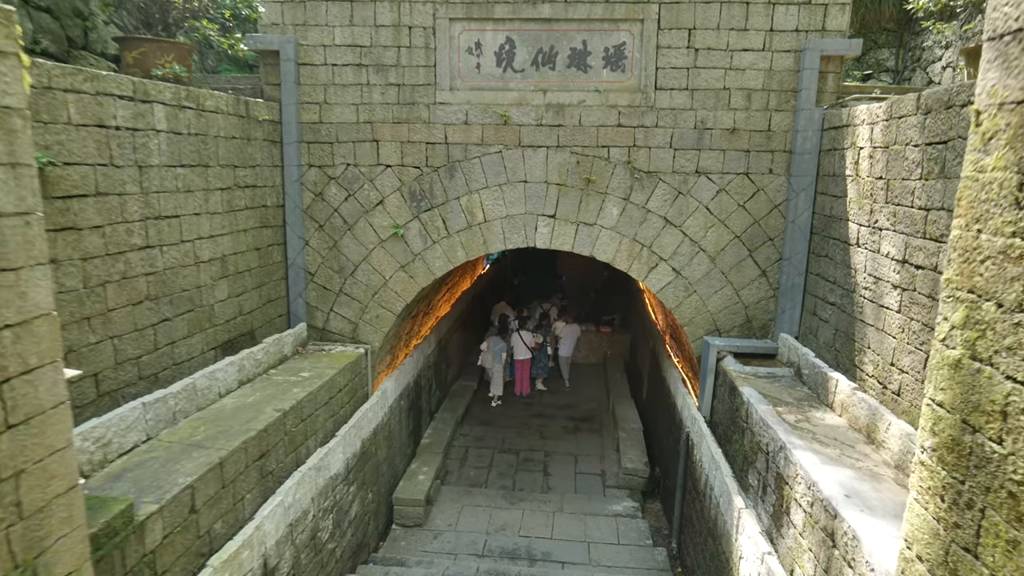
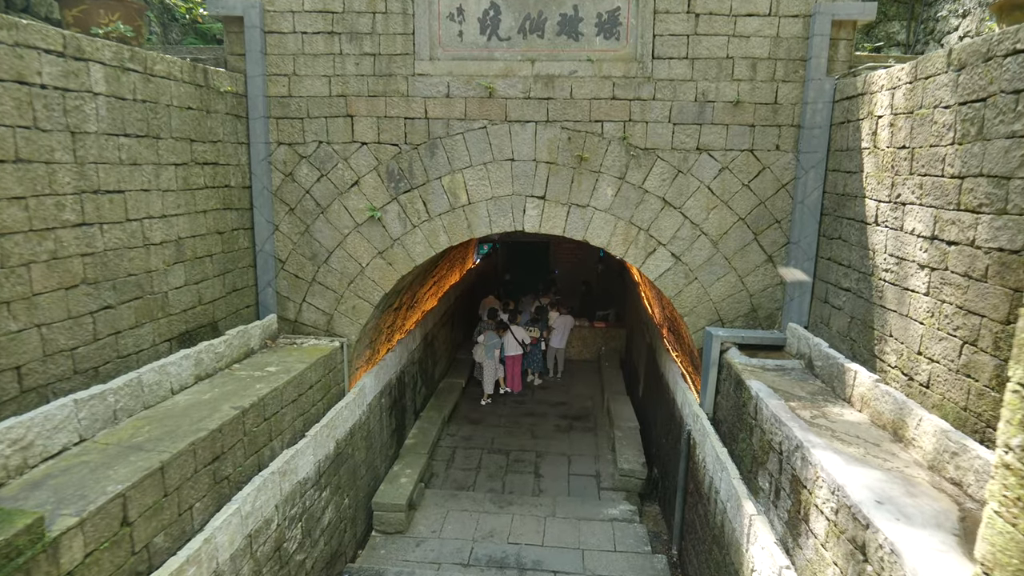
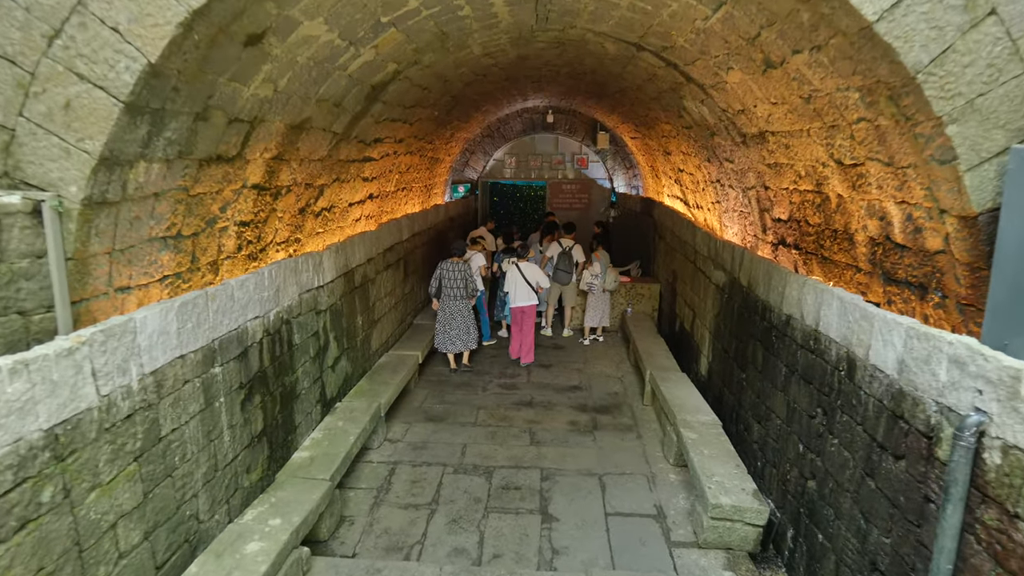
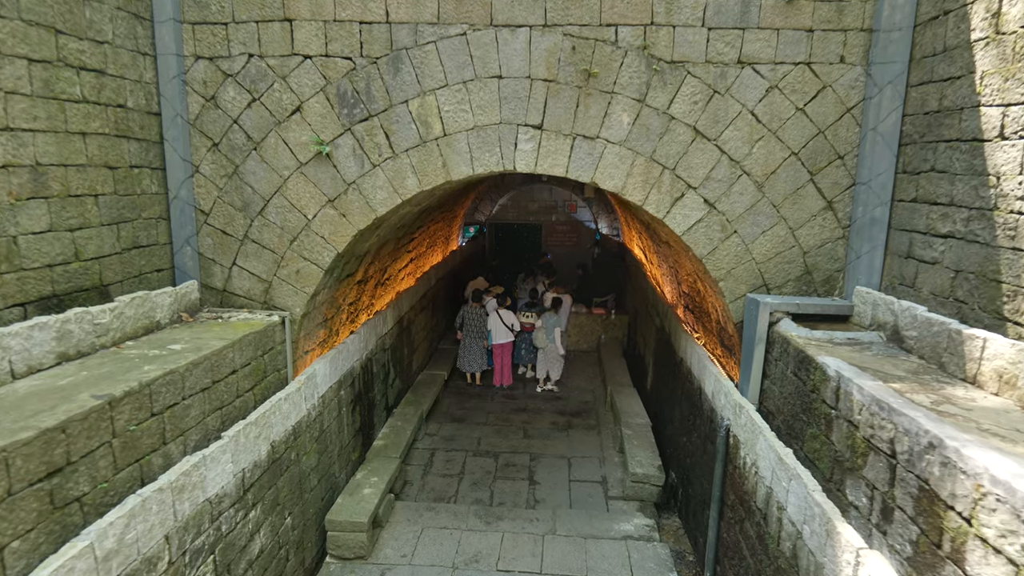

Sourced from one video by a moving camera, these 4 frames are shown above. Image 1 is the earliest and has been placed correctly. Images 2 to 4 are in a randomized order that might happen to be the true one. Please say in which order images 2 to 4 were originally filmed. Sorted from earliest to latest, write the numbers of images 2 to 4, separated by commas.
2, 4, 3
